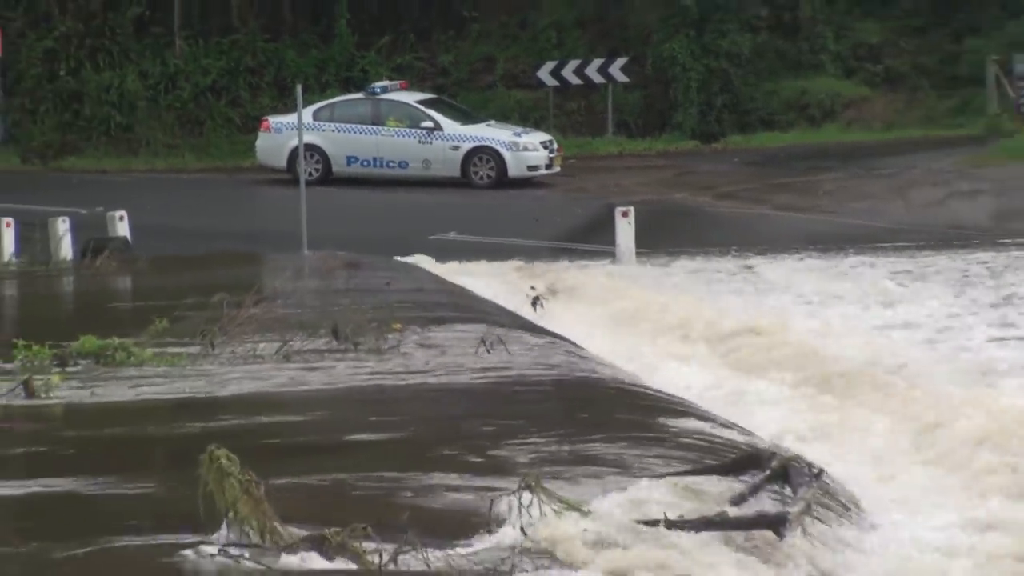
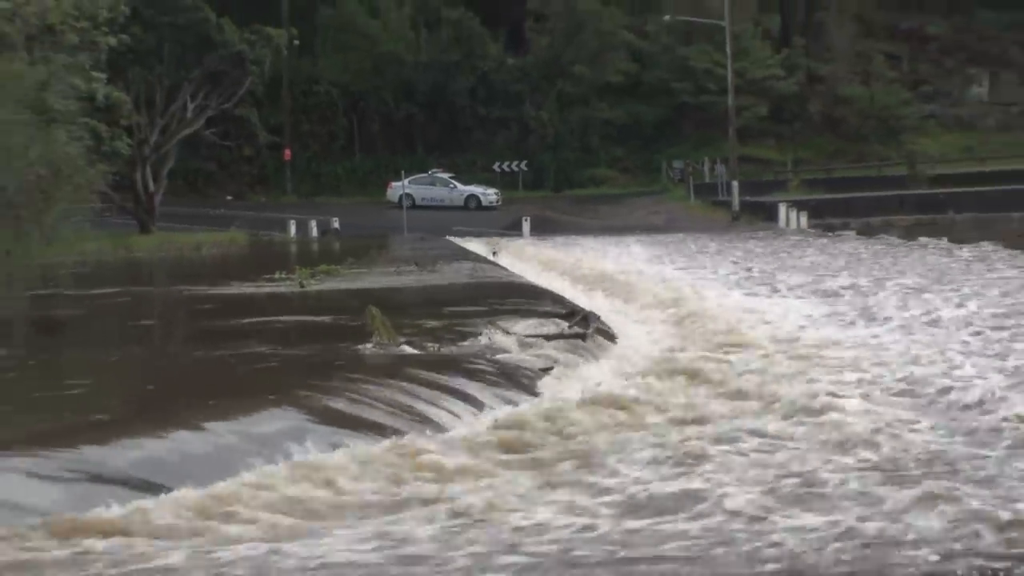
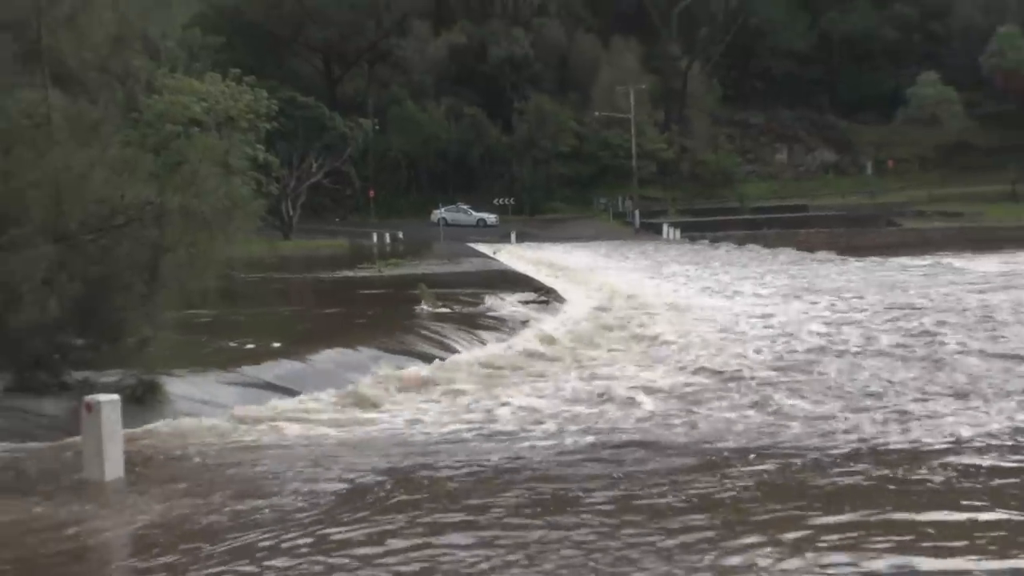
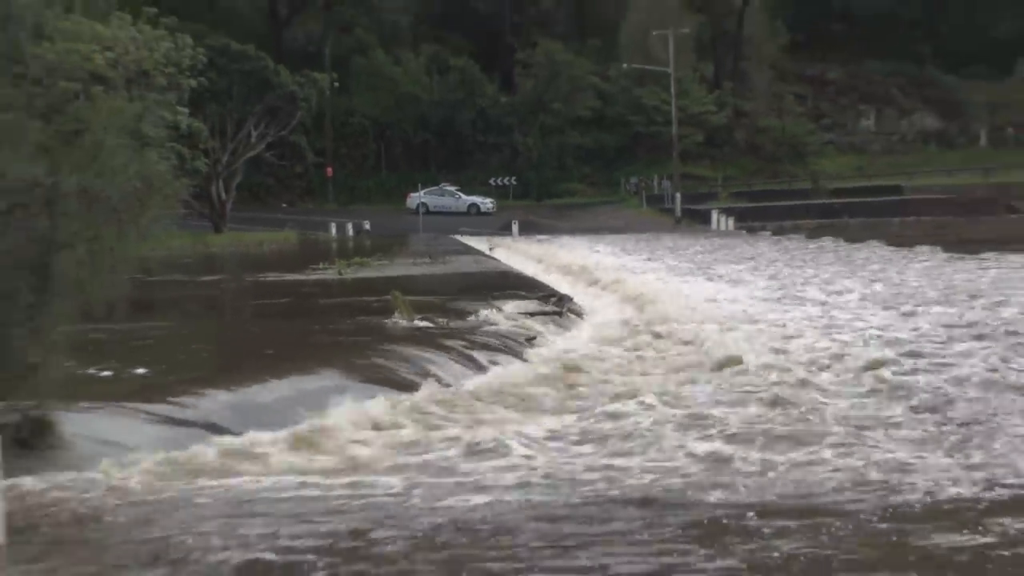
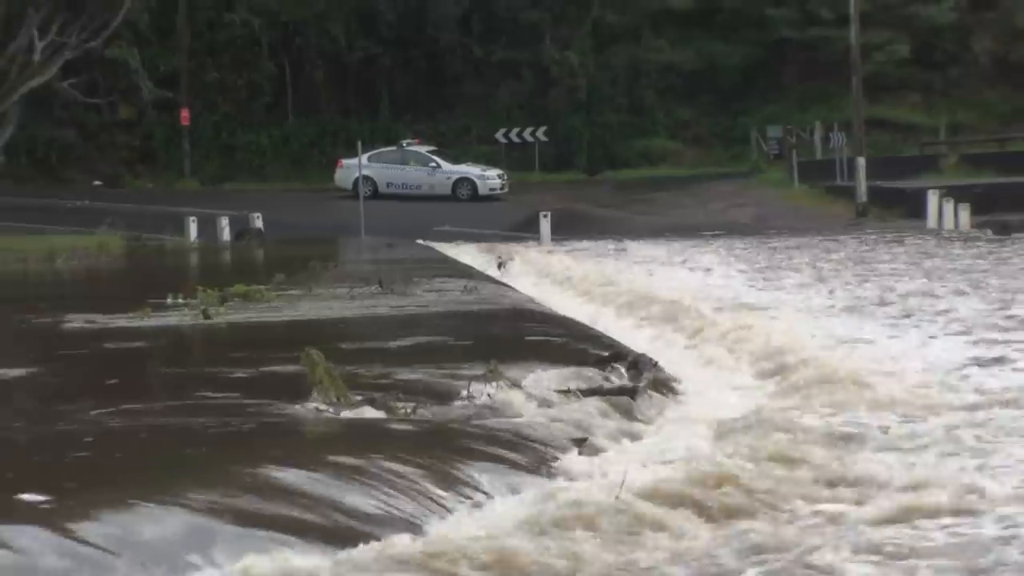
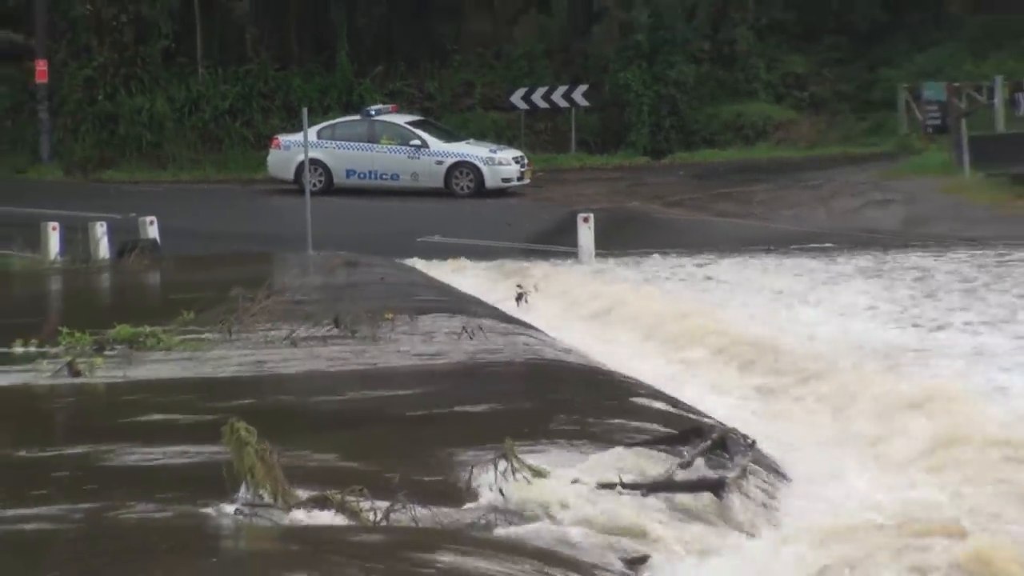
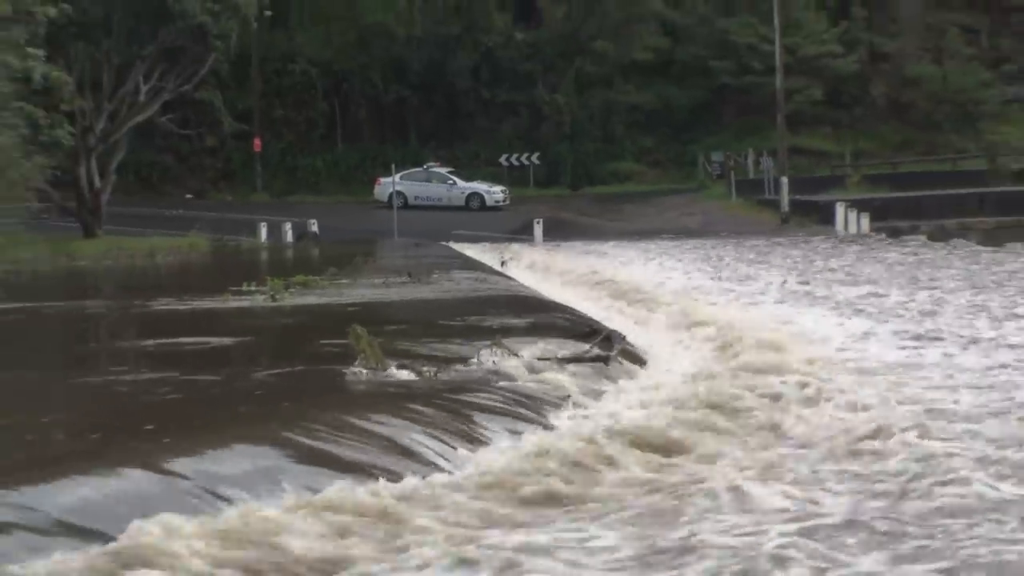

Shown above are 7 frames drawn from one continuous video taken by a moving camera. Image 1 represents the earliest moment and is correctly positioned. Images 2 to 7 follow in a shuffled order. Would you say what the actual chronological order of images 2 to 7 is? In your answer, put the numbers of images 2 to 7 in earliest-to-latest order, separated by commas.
6, 5, 7, 2, 4, 3
